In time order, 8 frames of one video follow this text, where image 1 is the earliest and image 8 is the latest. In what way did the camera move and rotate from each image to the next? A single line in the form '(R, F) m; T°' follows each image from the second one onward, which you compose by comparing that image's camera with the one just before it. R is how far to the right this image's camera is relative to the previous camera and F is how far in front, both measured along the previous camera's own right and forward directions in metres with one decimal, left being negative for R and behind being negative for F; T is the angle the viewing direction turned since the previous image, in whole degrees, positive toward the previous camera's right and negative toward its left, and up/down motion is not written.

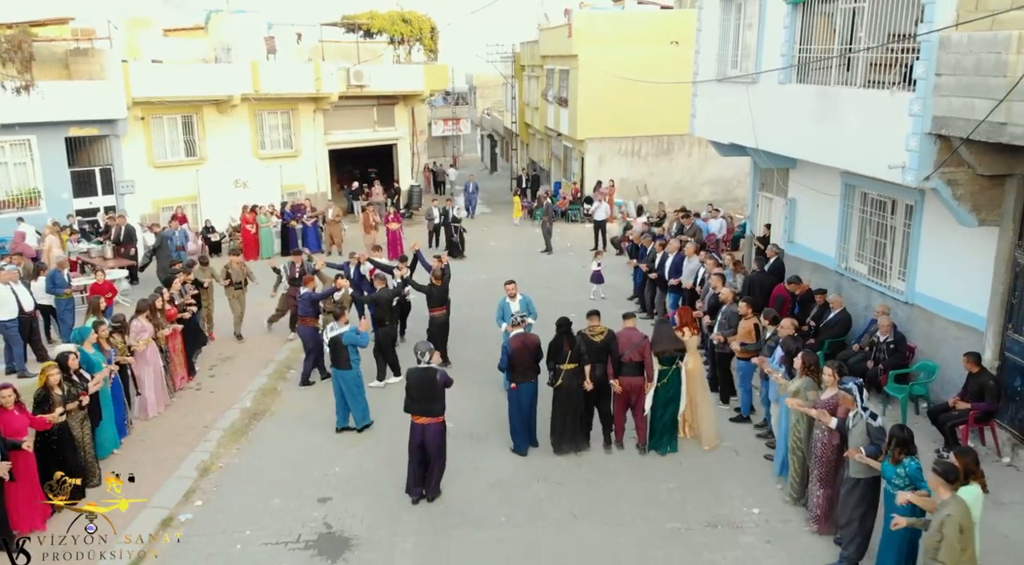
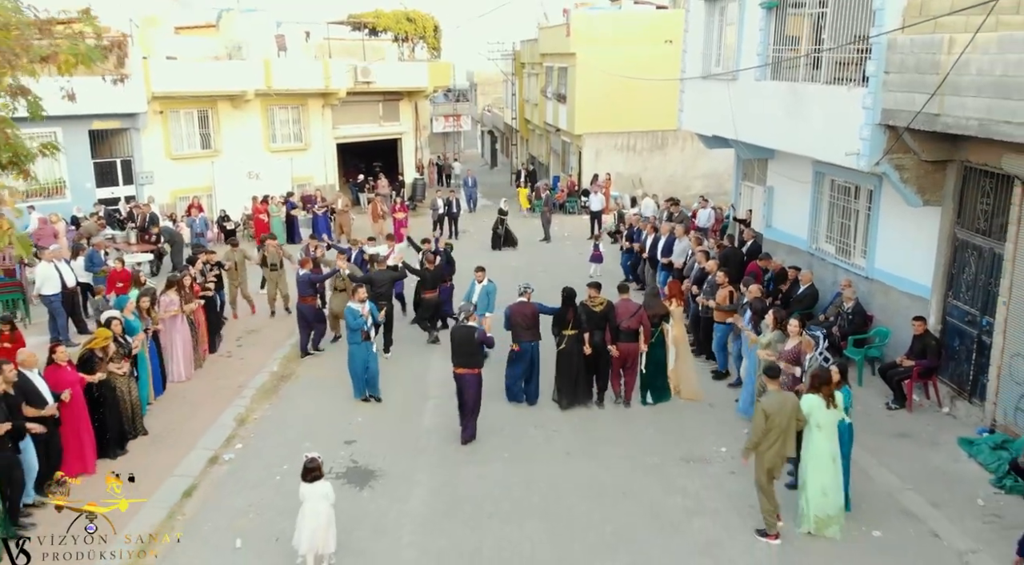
(0.0, -1.1) m; 0°
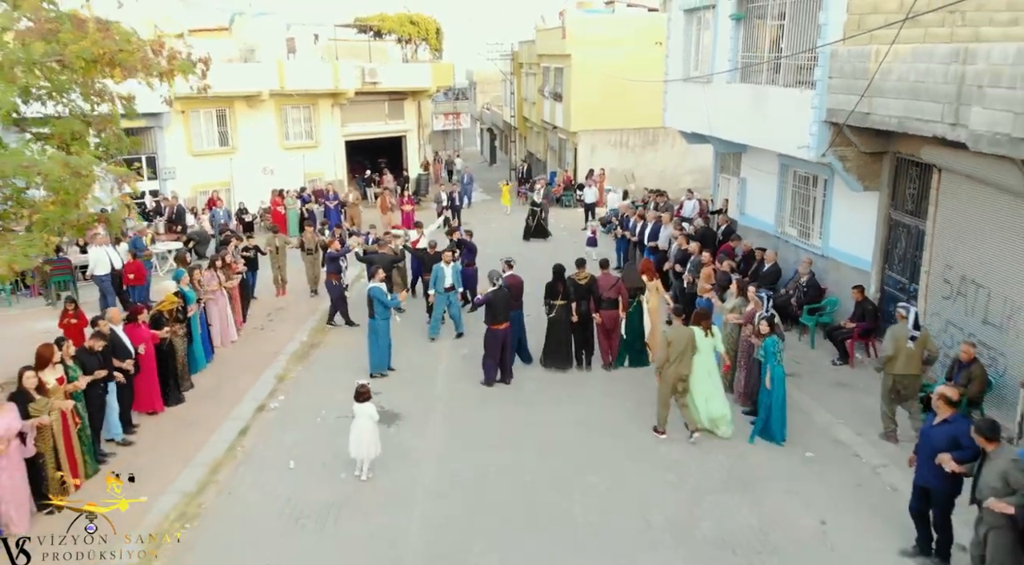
(0.0, -1.6) m; 0°
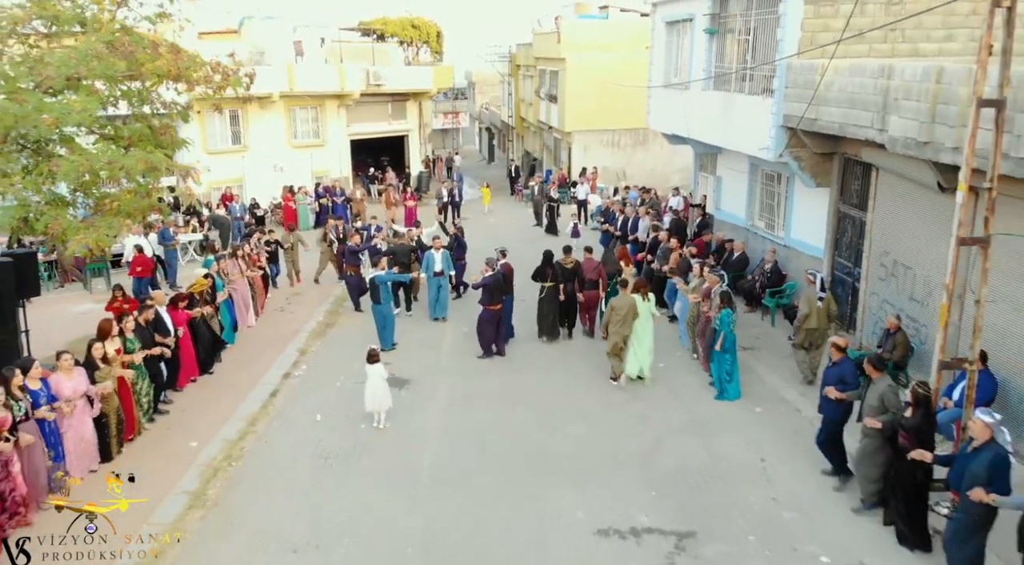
(+0.1, -1.5) m; 0°
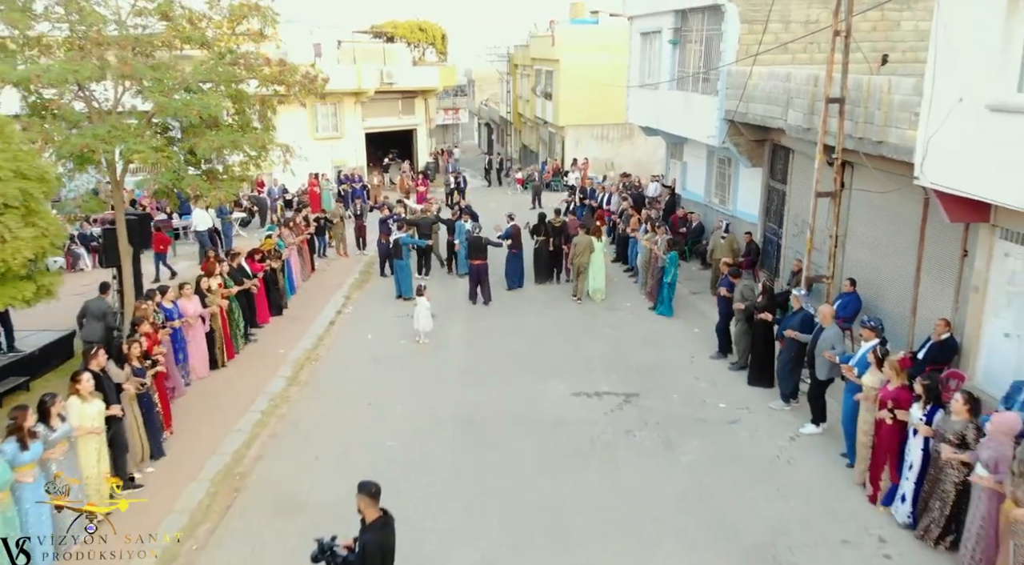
(-0.1, -3.4) m; 0°
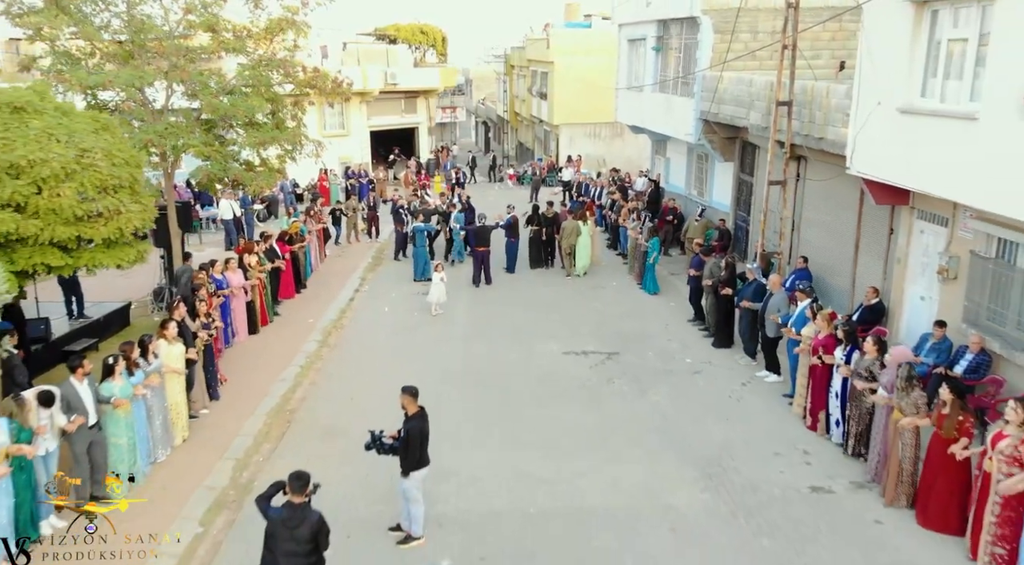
(-0.1, -1.9) m; 0°
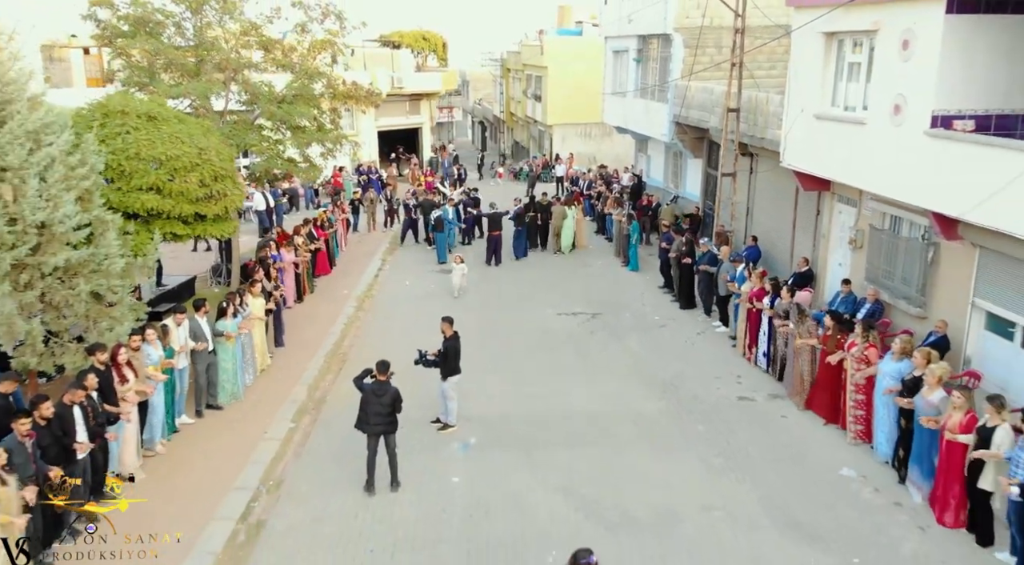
(-0.2, -2.9) m; 0°
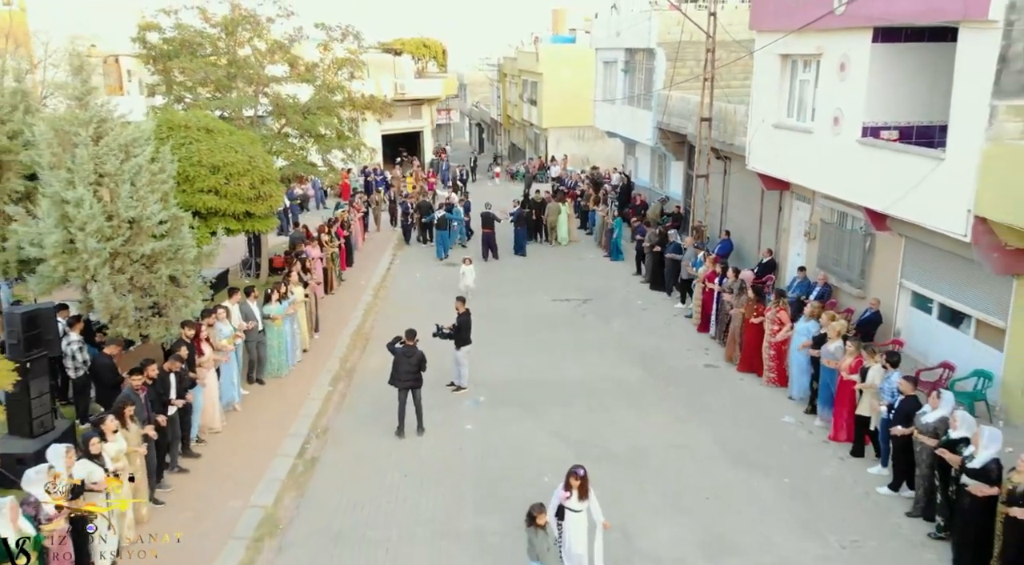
(-0.1, -2.1) m; 0°
